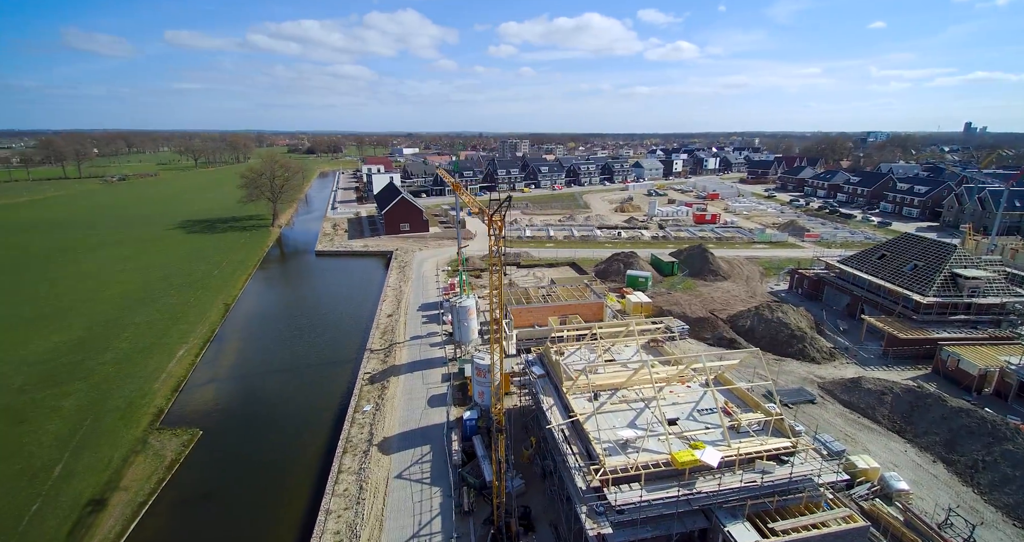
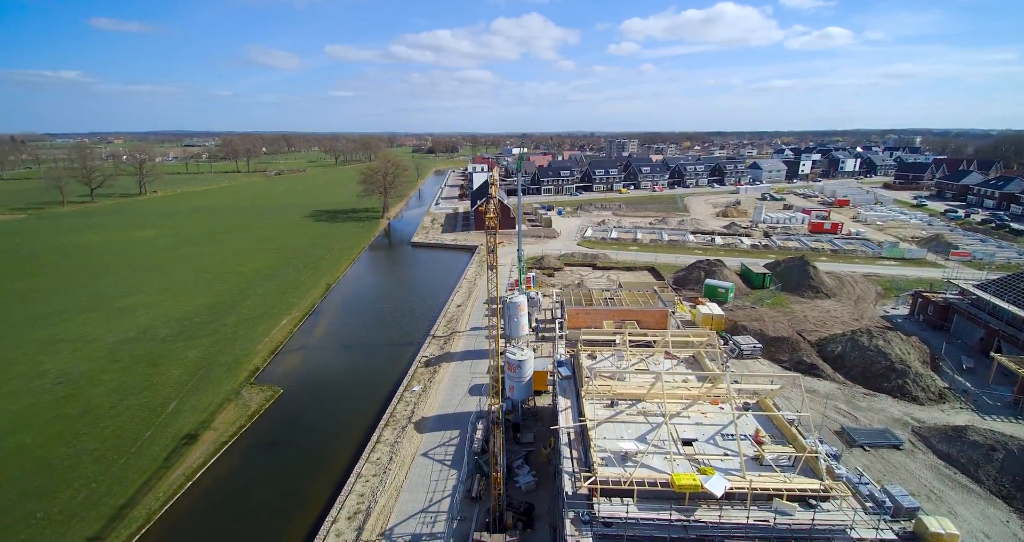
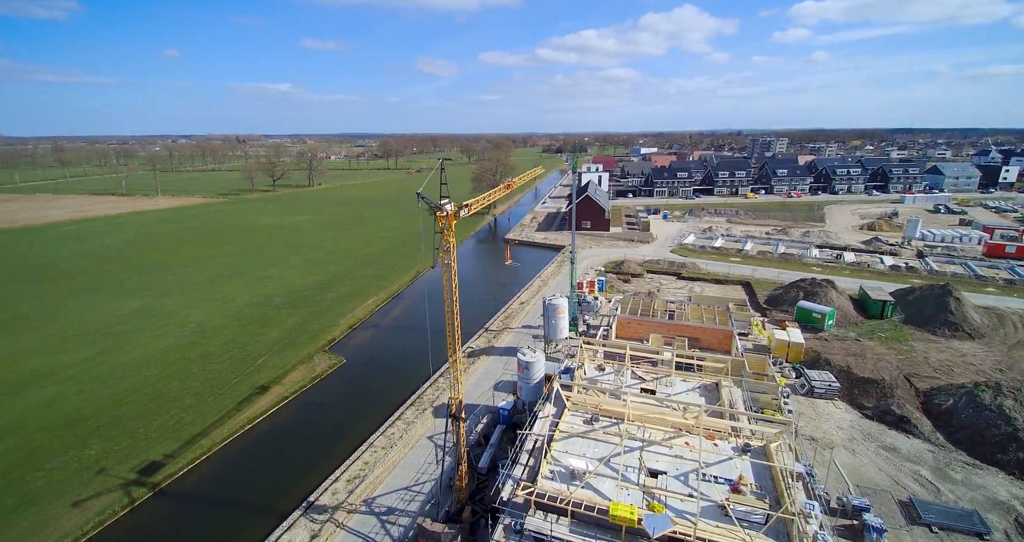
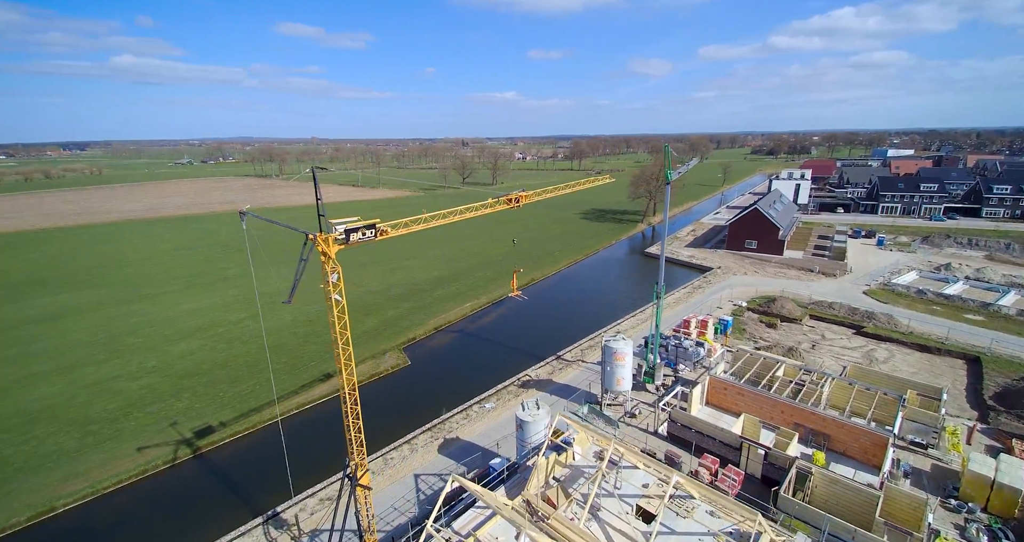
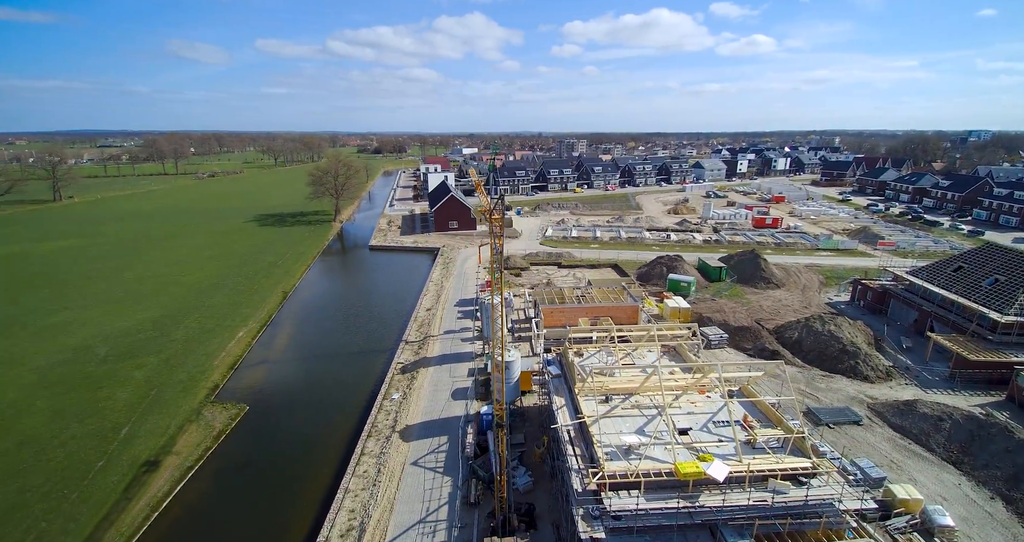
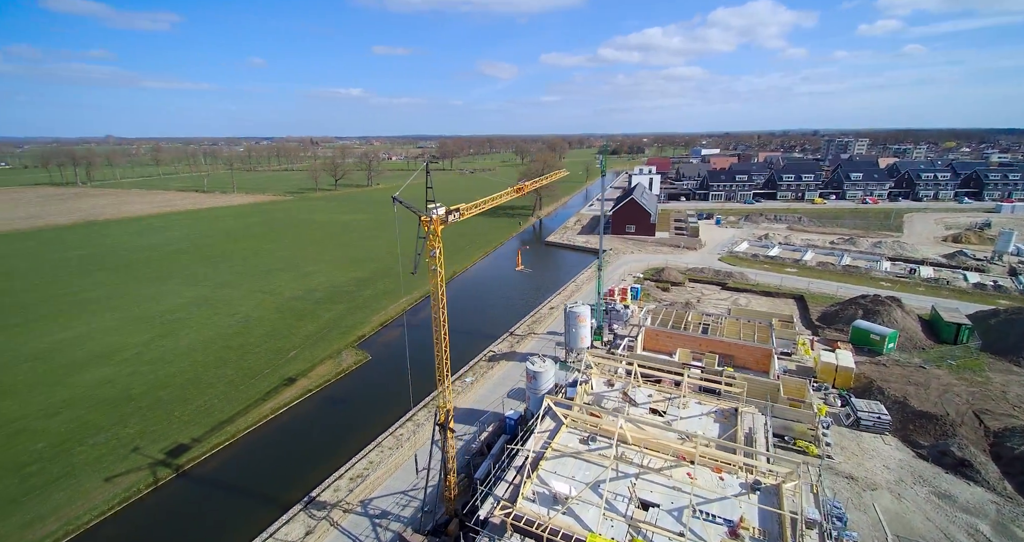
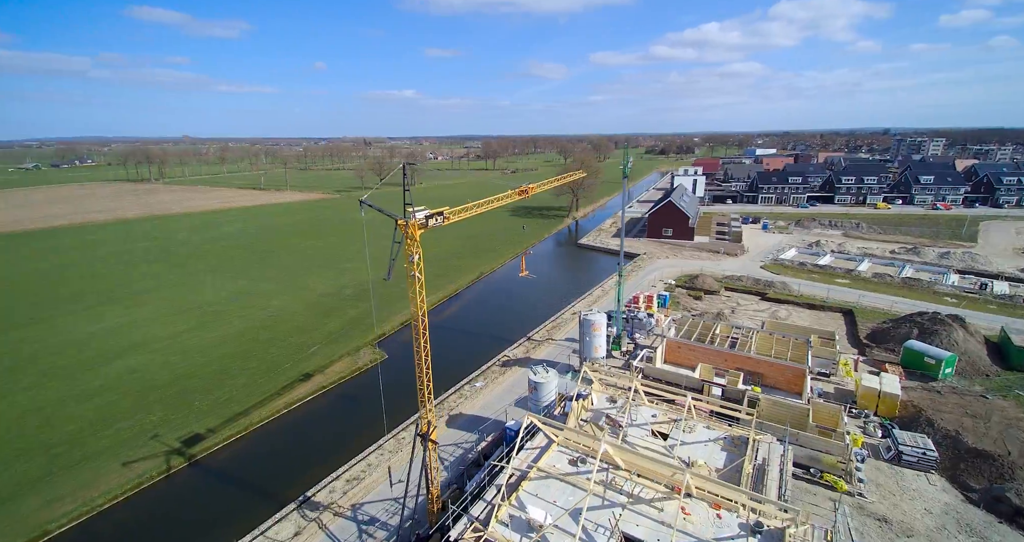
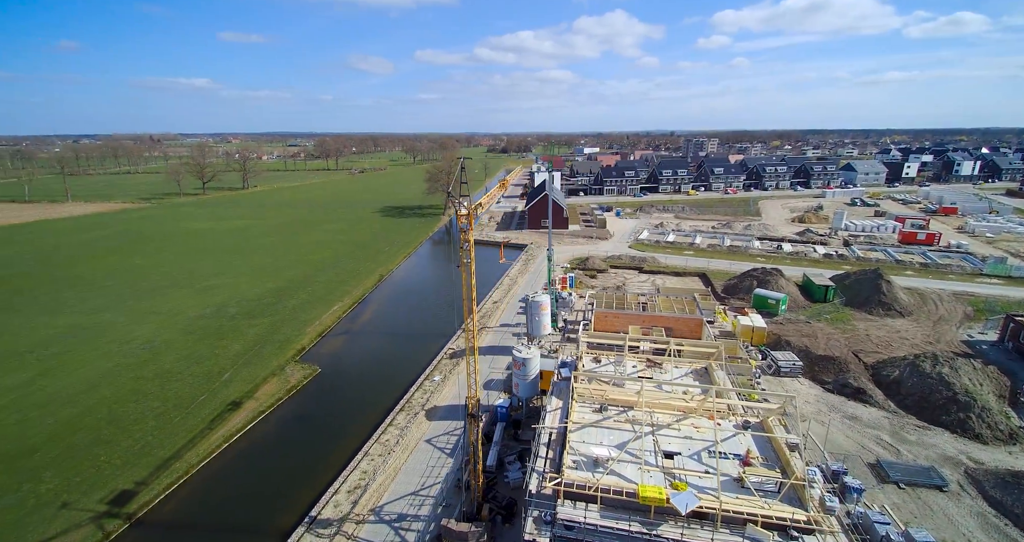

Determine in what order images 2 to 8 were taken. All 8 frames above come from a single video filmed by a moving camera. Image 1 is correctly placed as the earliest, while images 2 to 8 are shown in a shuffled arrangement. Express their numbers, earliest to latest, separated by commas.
5, 2, 8, 3, 6, 7, 4
